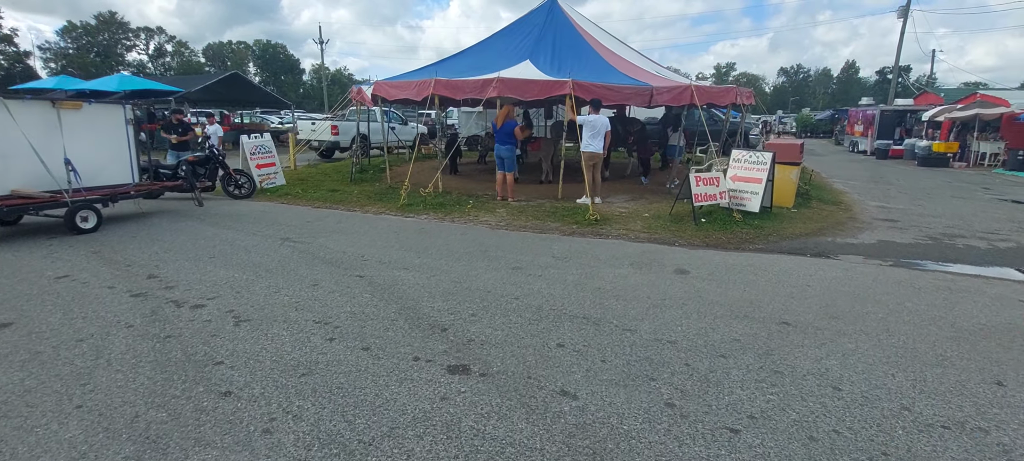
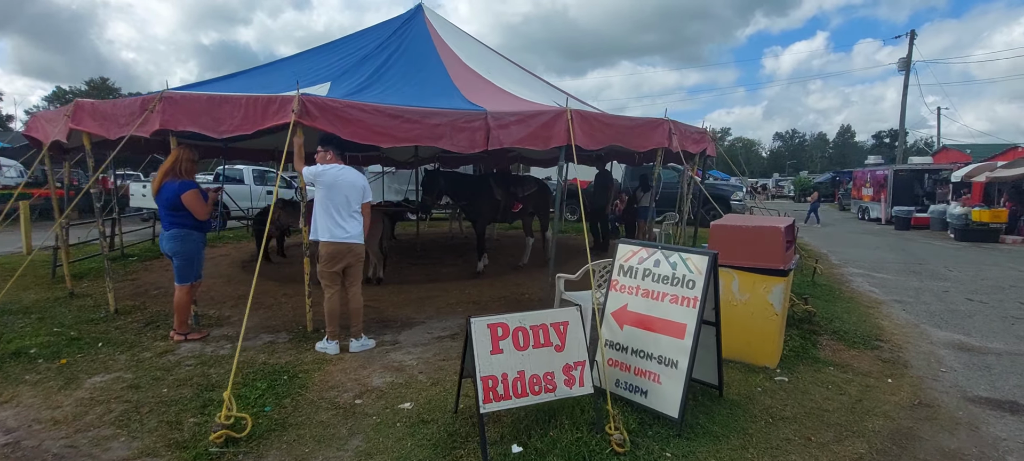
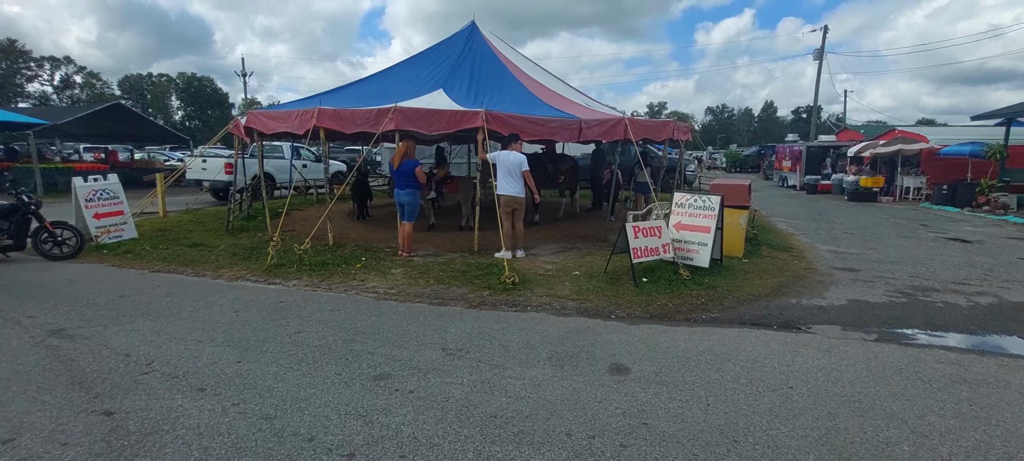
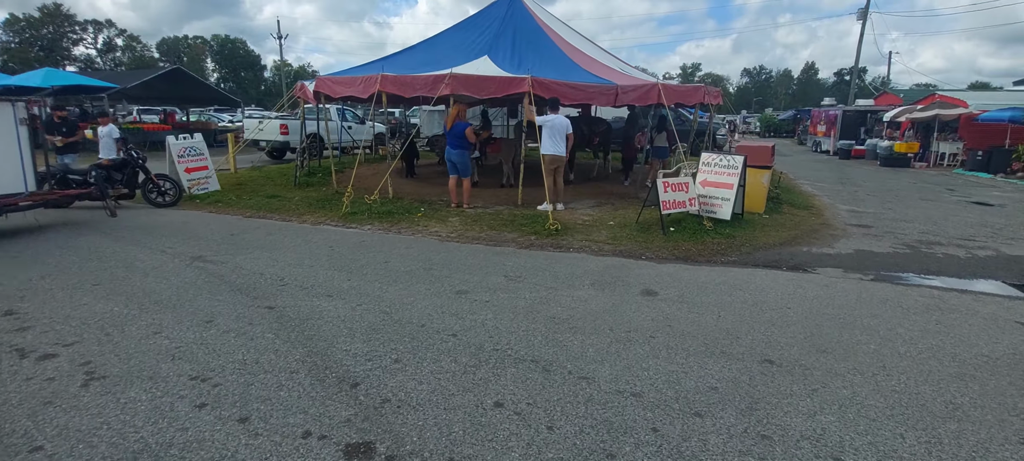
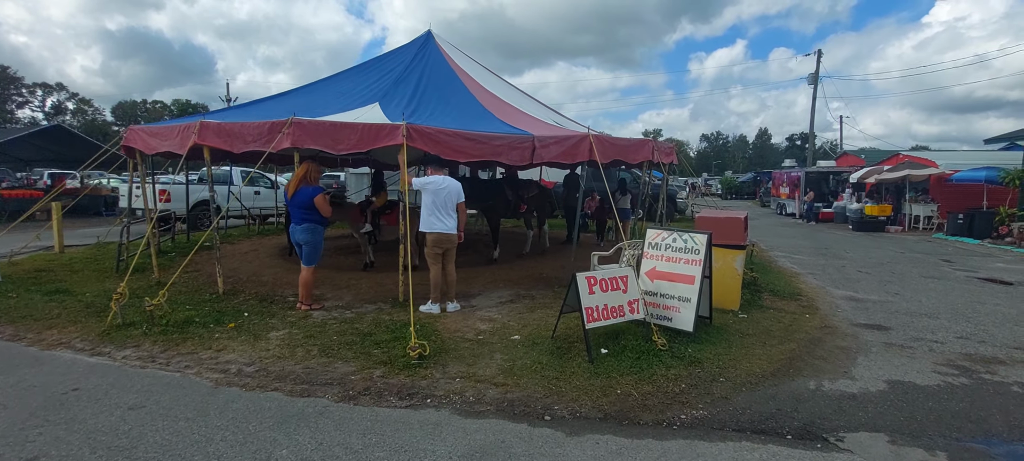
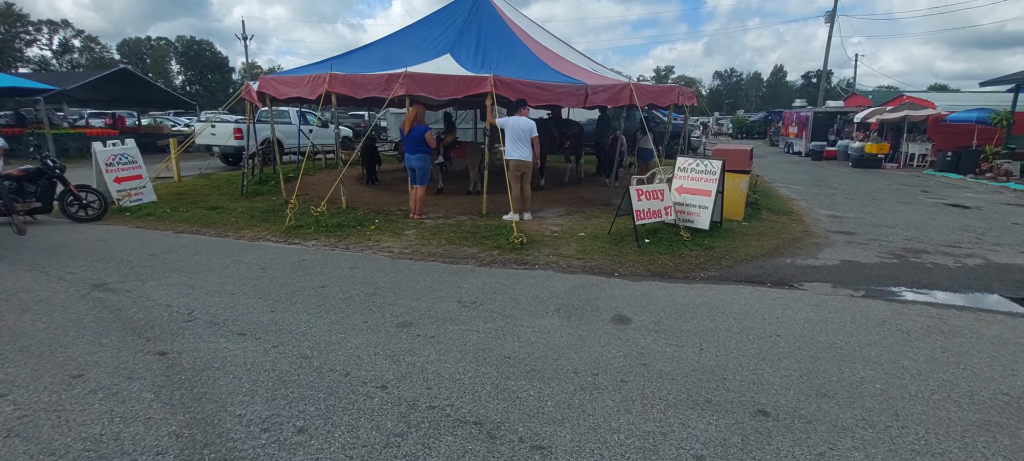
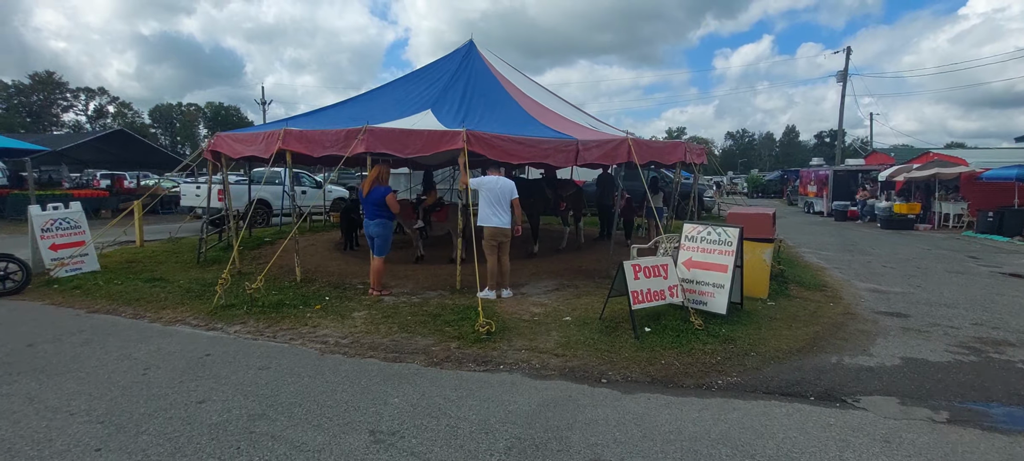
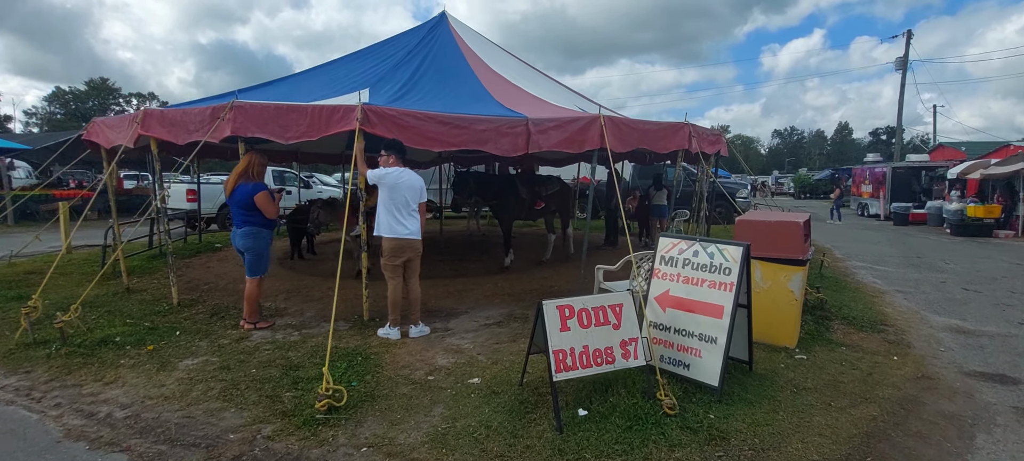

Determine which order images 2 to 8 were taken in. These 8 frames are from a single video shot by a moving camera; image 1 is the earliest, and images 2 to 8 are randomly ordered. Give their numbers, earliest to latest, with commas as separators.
4, 6, 3, 7, 5, 8, 2
